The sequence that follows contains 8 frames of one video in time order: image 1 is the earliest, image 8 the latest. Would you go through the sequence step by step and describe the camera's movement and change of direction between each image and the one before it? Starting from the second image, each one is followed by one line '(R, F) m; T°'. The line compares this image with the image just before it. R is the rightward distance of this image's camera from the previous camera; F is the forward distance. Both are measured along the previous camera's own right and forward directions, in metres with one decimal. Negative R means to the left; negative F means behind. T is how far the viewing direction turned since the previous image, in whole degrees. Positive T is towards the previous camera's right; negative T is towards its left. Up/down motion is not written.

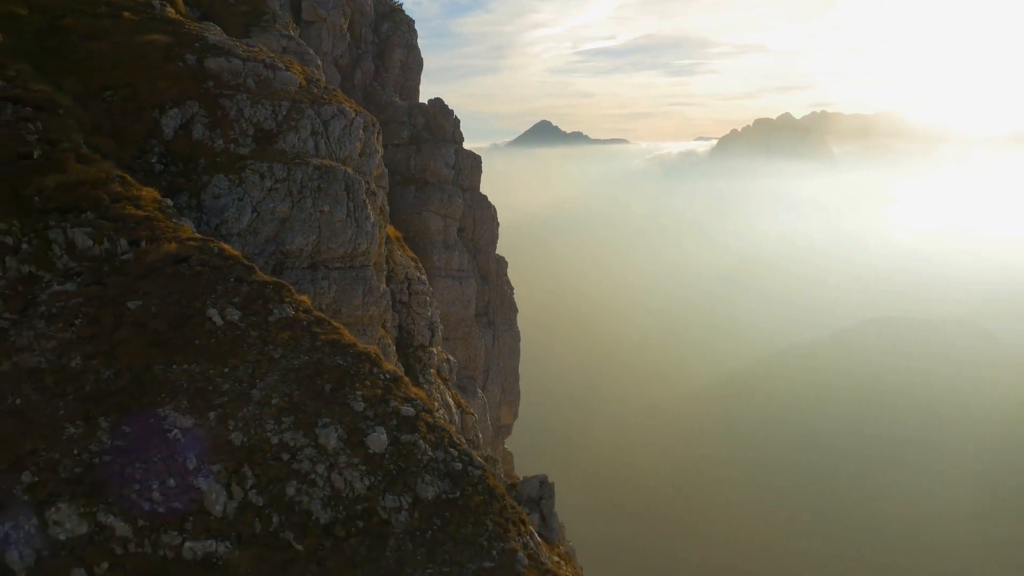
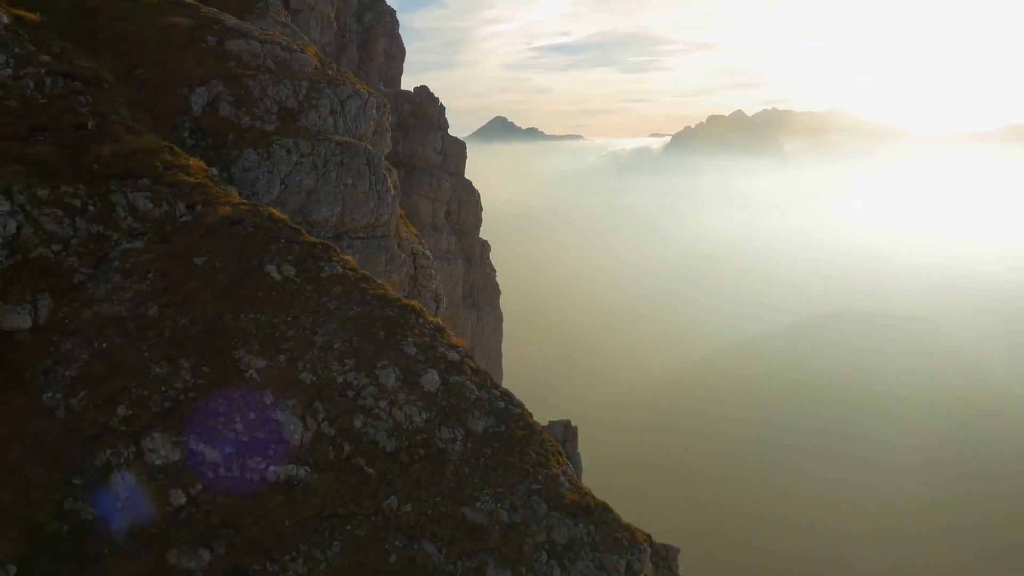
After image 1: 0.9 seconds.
(-2.7, -2.9) m; +3°
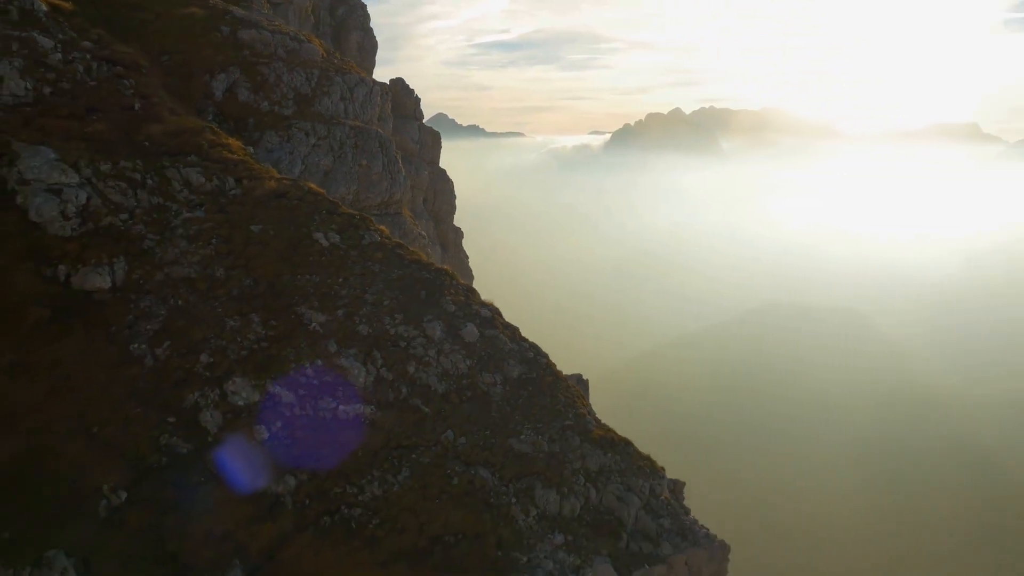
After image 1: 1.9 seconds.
(-3.2, -3.5) m; +4°
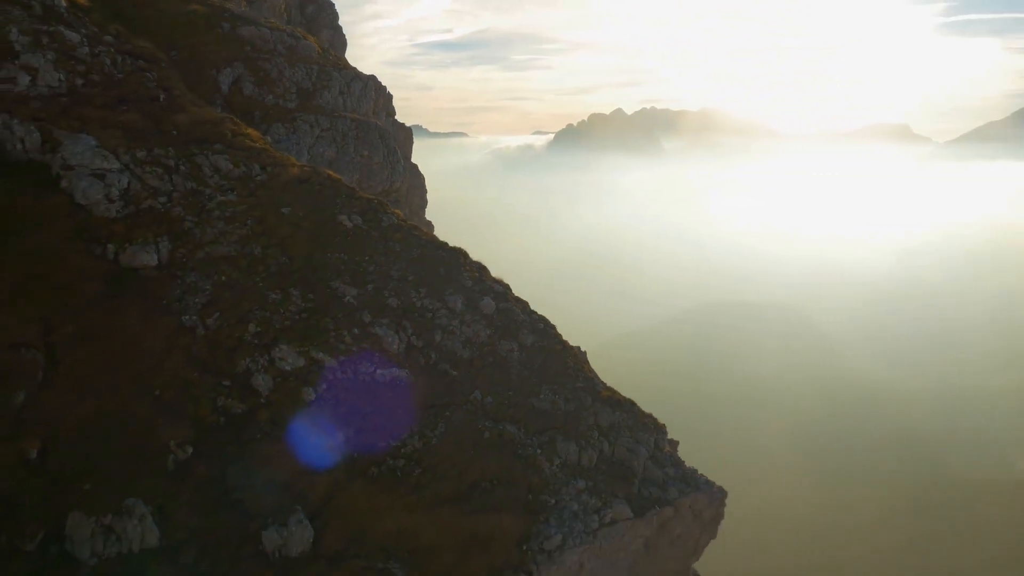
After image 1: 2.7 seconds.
(-2.7, -3.0) m; +4°
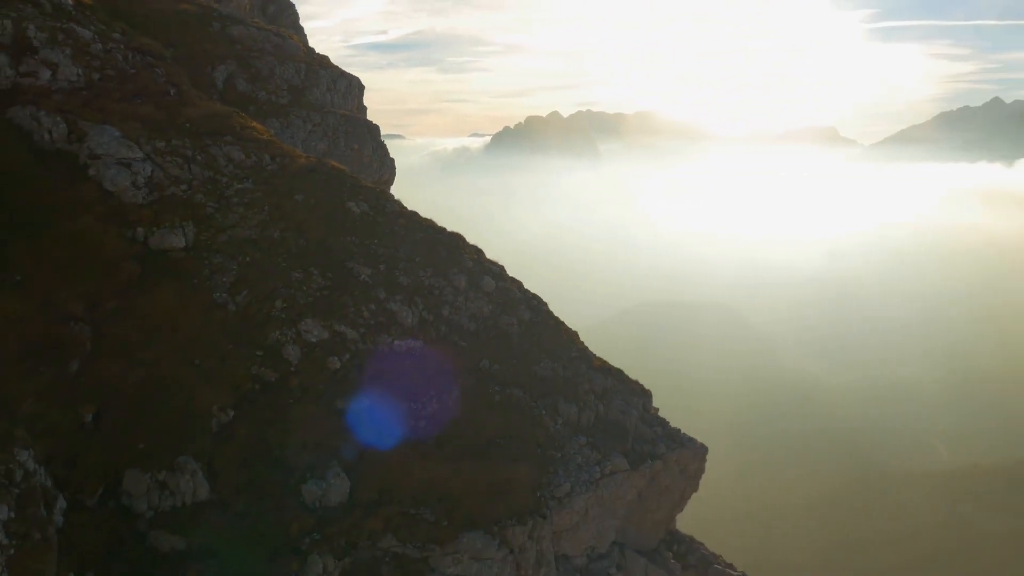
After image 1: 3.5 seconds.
(-2.6, -3.1) m; +4°
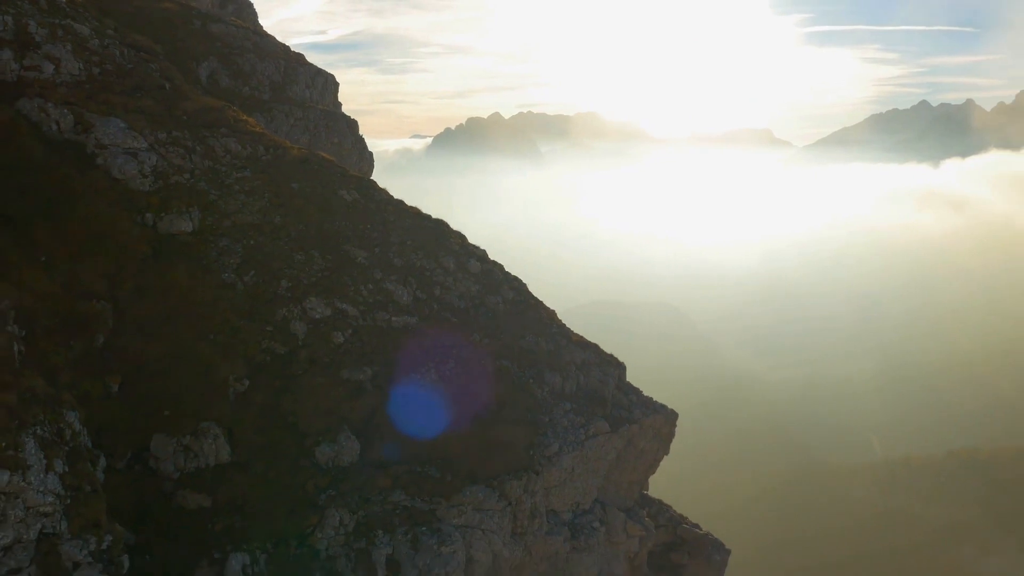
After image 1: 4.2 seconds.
(-1.9, -2.9) m; +4°
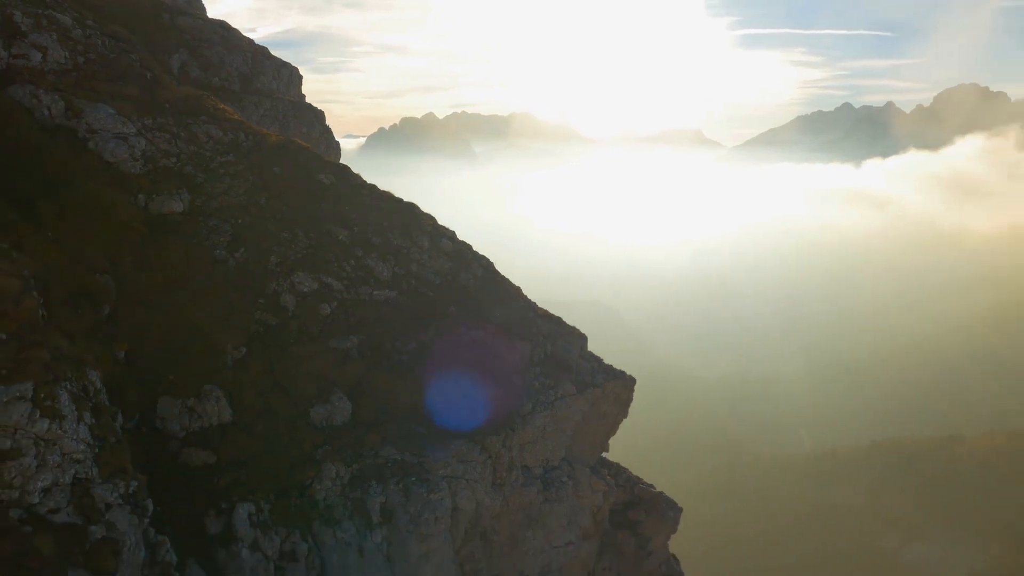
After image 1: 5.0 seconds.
(-1.7, -3.1) m; +4°
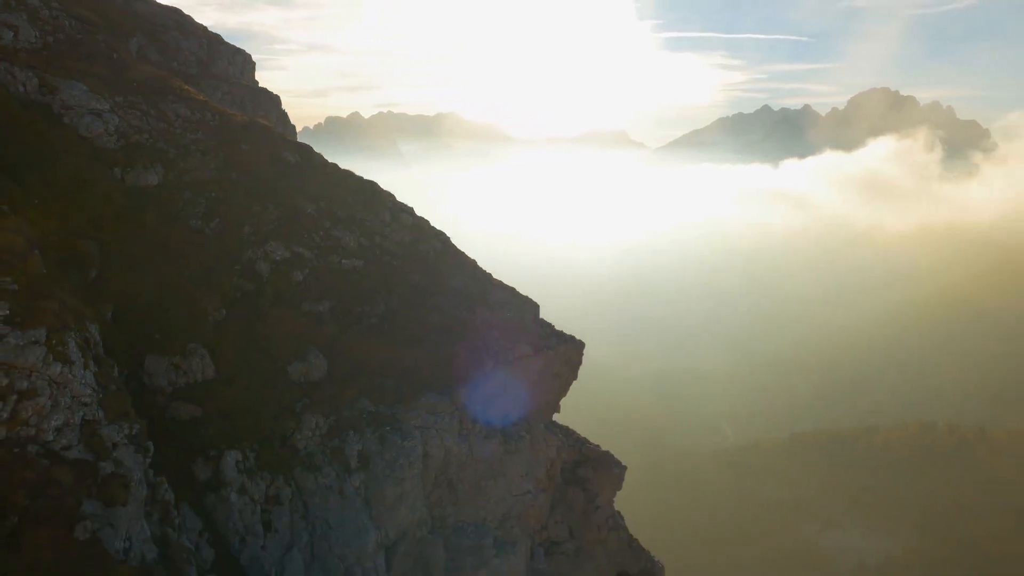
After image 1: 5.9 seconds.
(-1.5, -3.0) m; +5°
